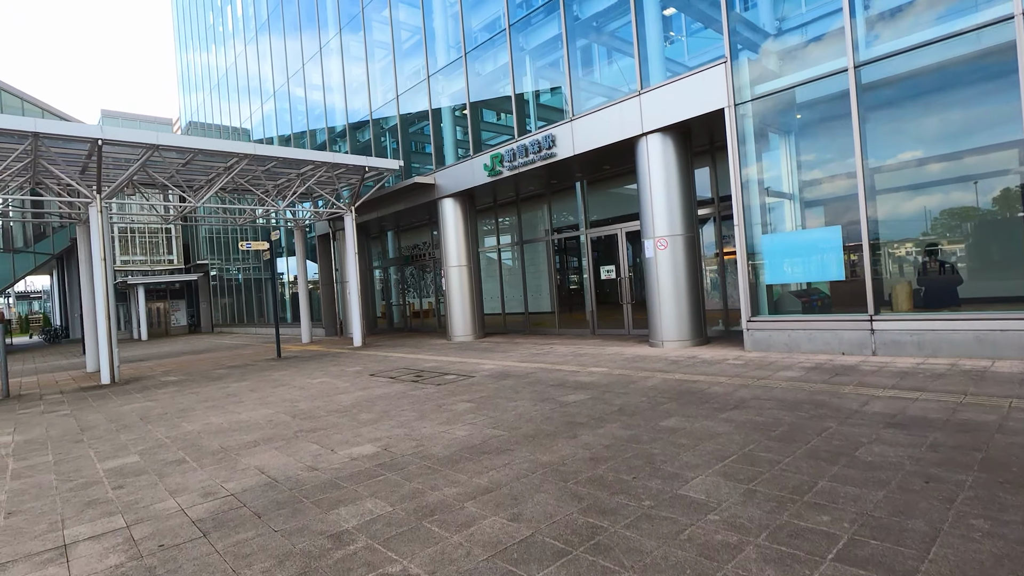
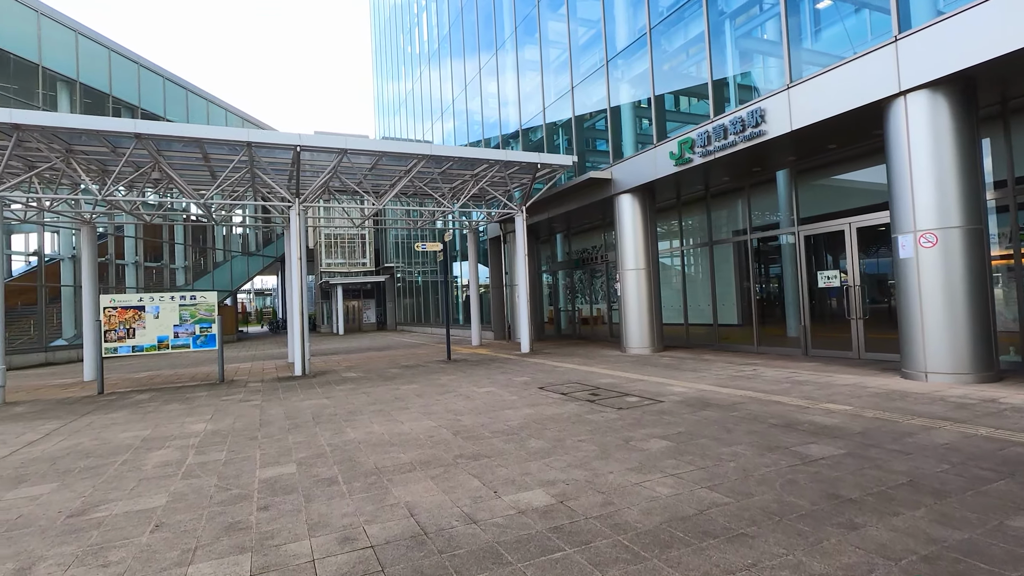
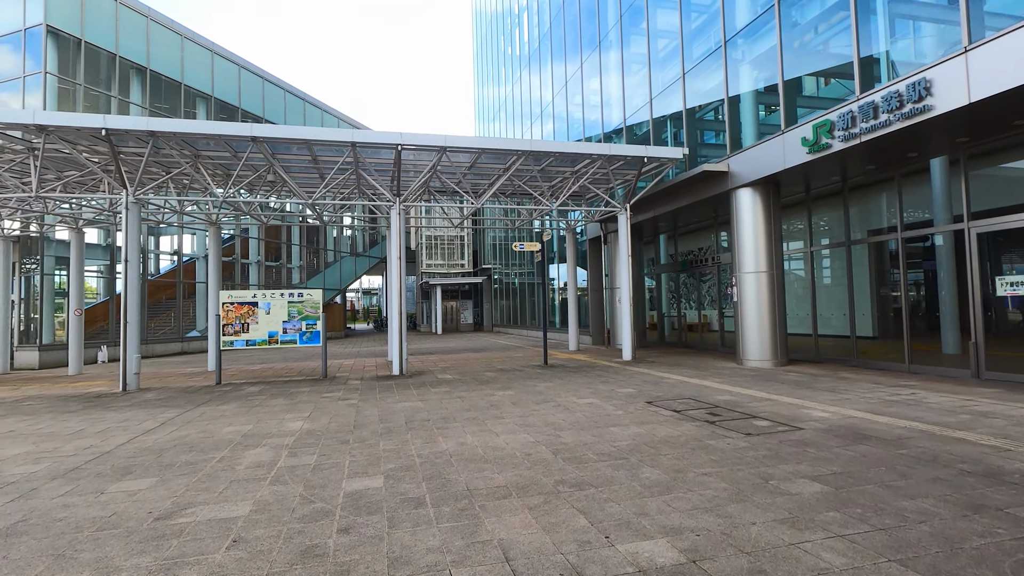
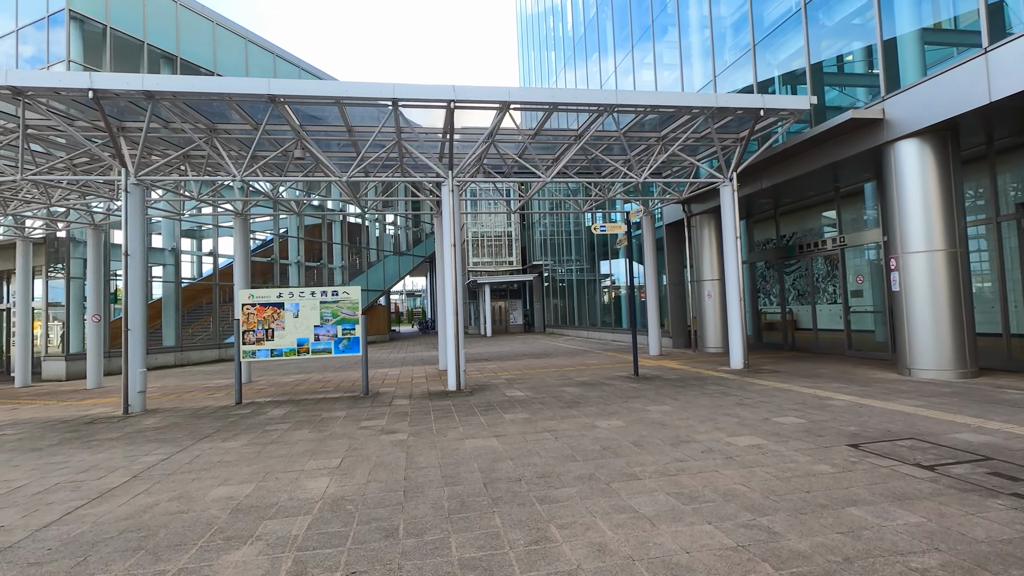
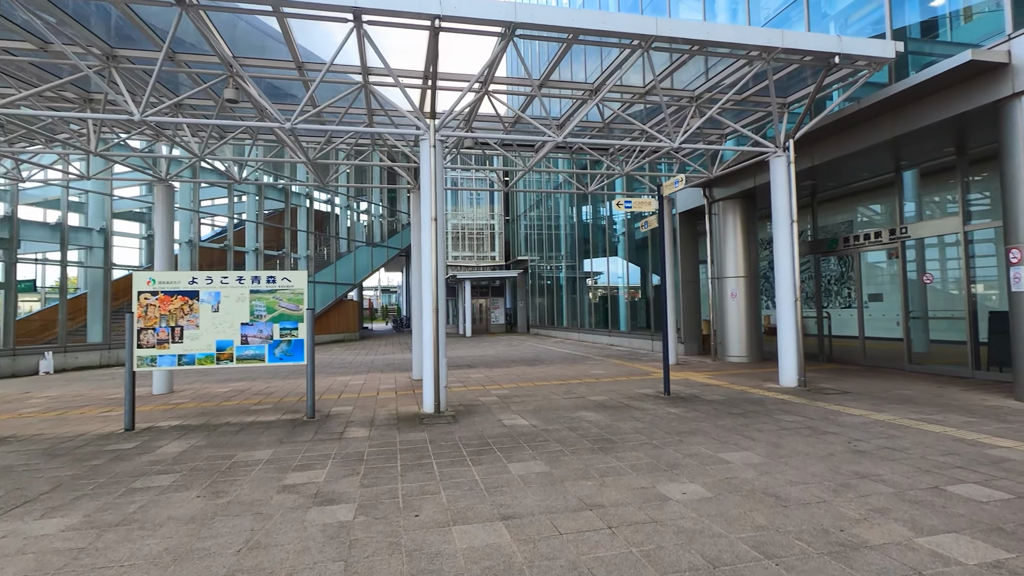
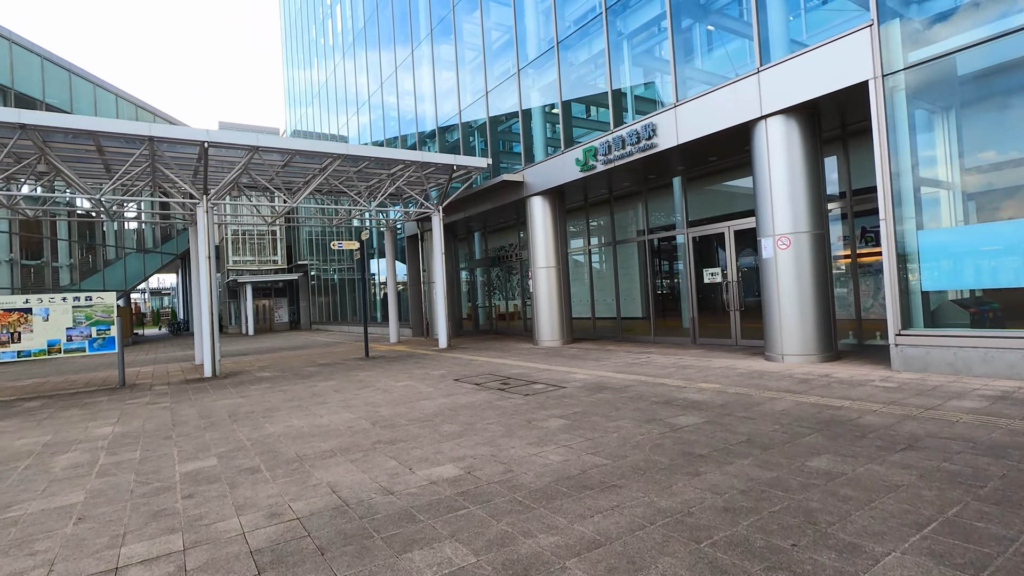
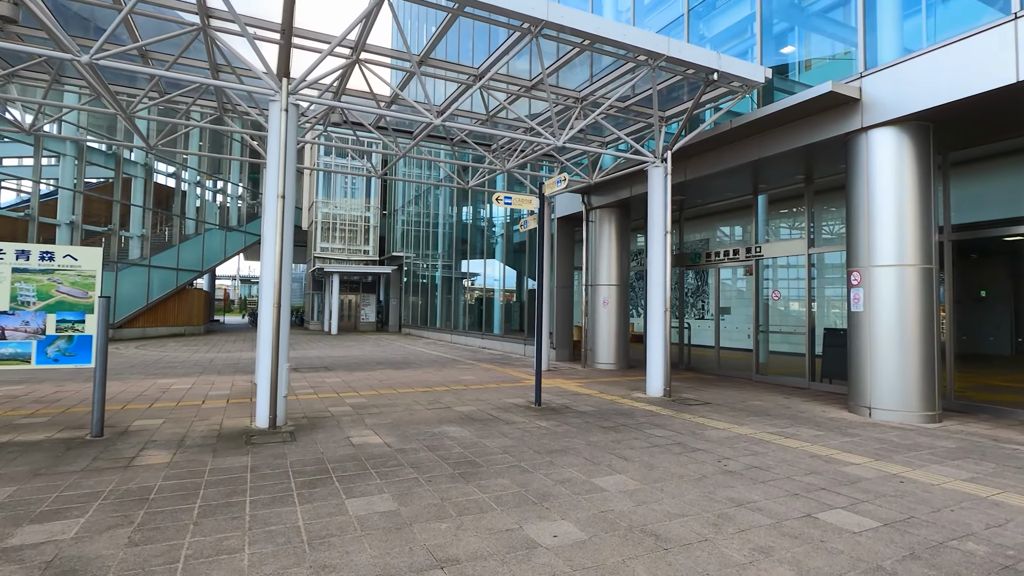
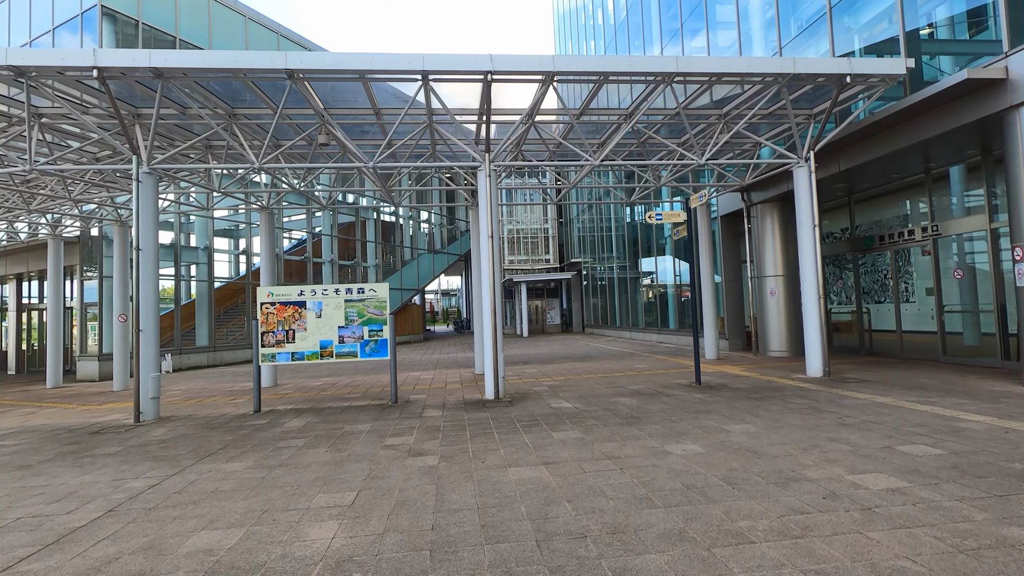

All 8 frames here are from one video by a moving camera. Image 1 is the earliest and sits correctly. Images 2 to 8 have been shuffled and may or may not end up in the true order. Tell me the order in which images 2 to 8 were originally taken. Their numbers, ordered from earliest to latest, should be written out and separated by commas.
6, 2, 3, 4, 8, 5, 7
